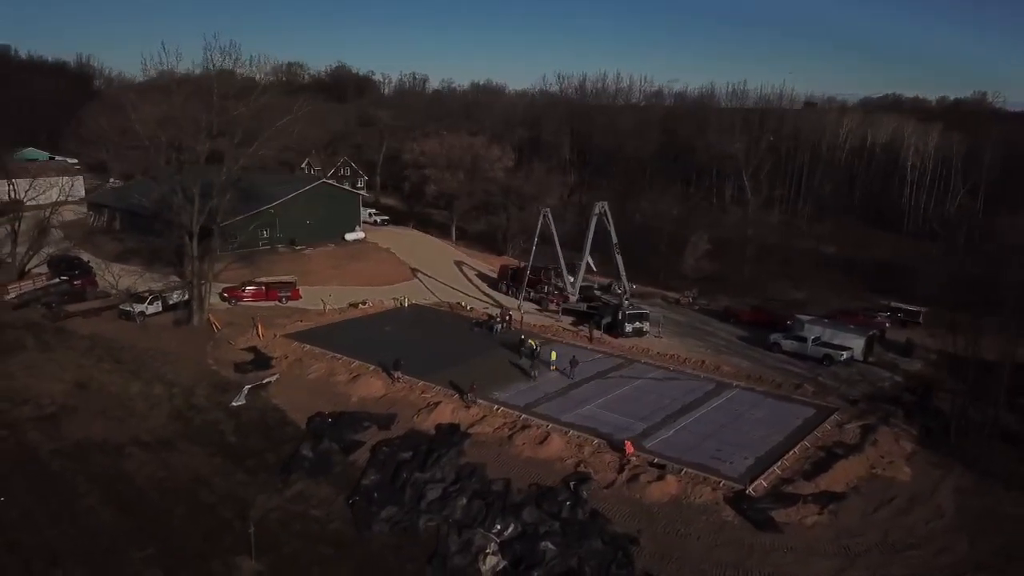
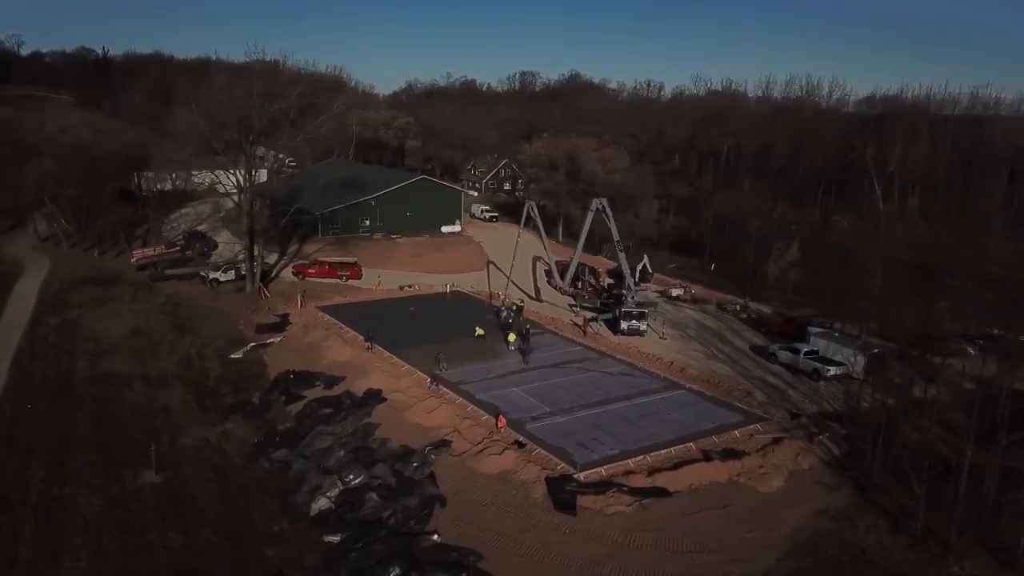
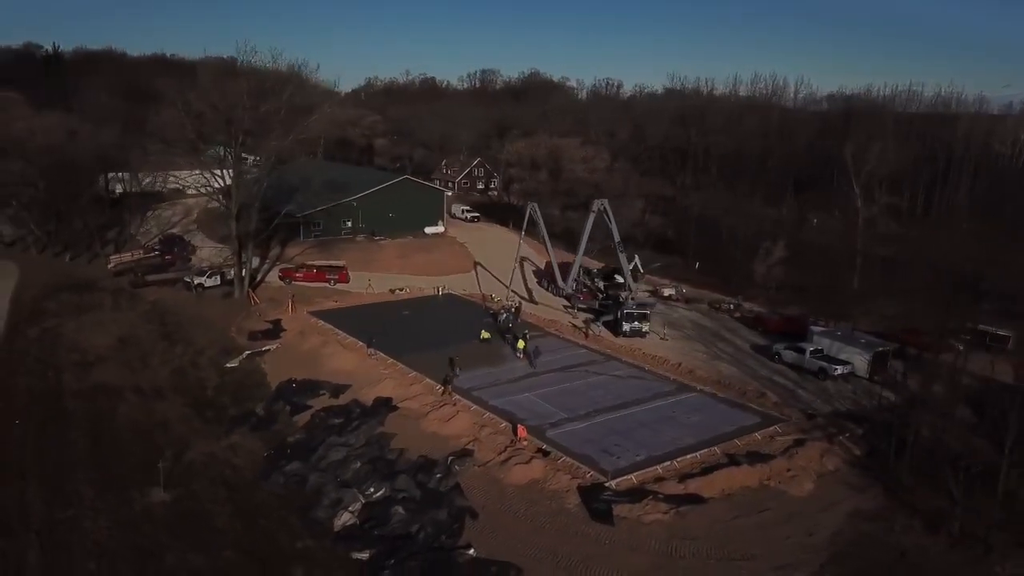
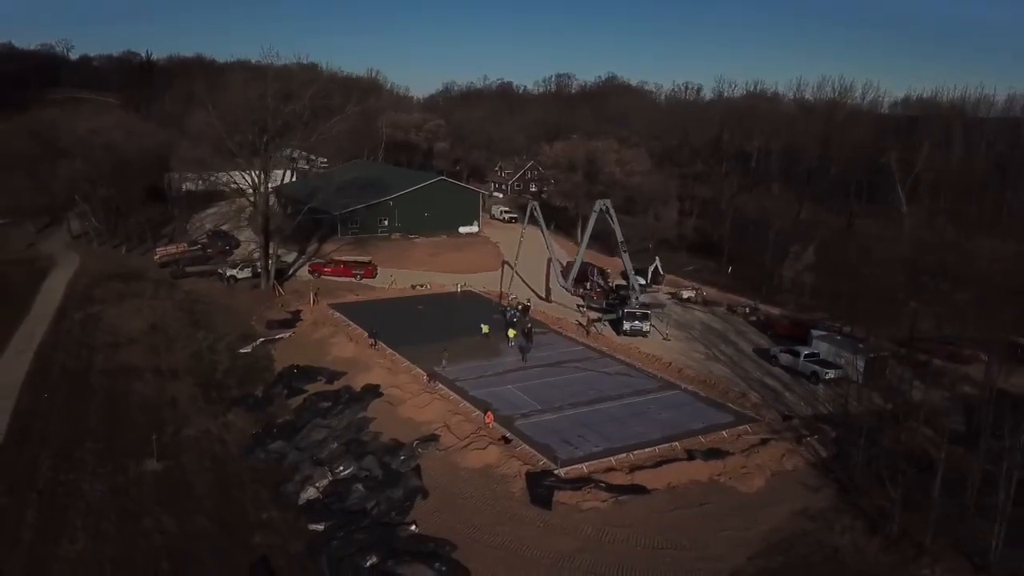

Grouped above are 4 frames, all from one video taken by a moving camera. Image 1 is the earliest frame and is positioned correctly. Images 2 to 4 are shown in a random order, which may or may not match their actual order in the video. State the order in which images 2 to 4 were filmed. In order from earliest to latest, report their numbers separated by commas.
3, 2, 4
